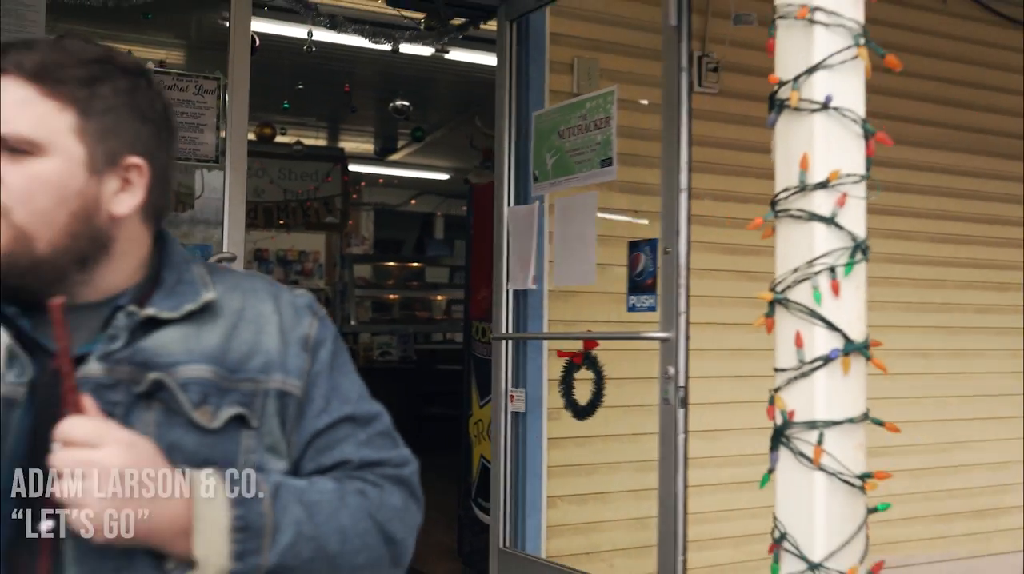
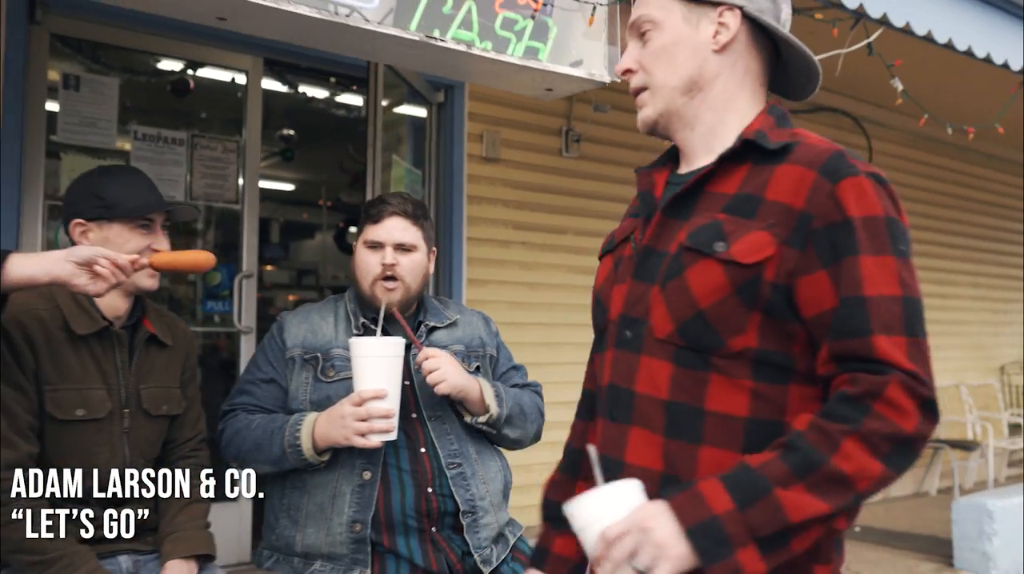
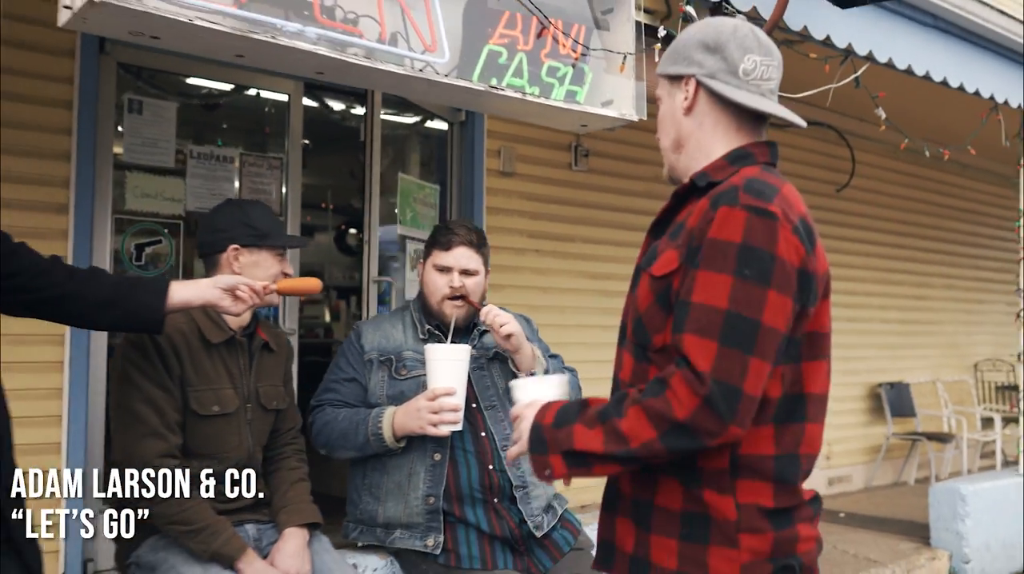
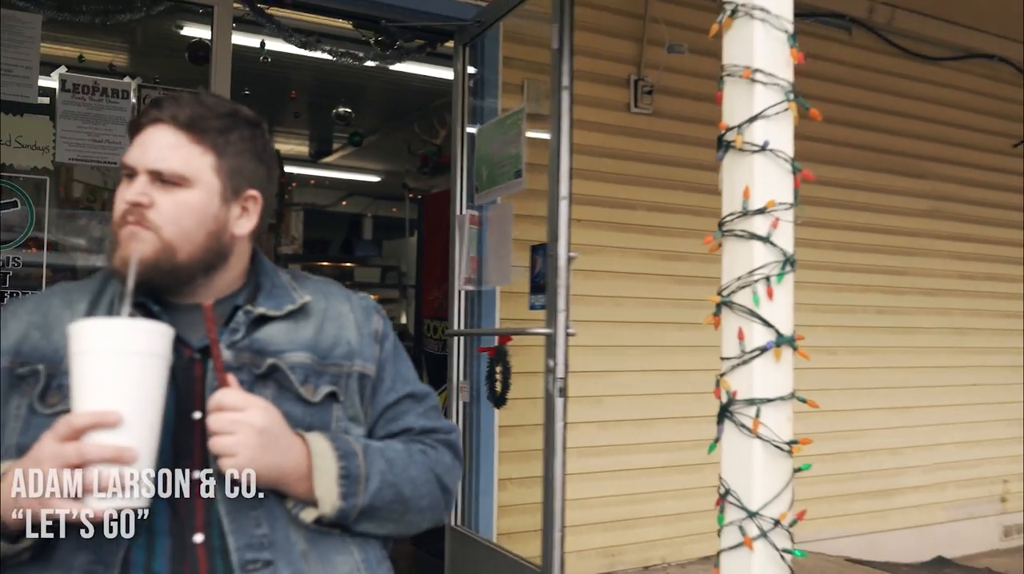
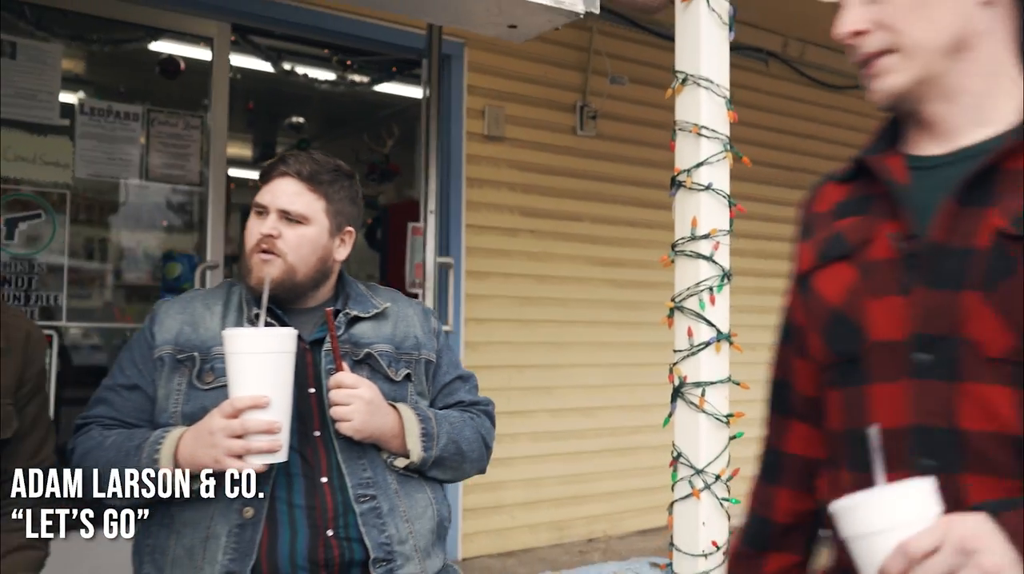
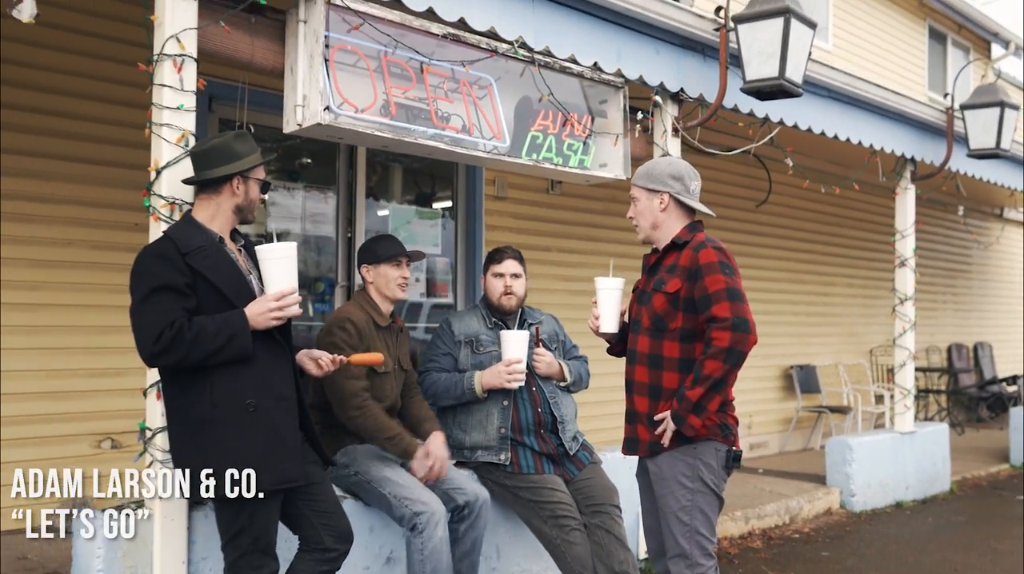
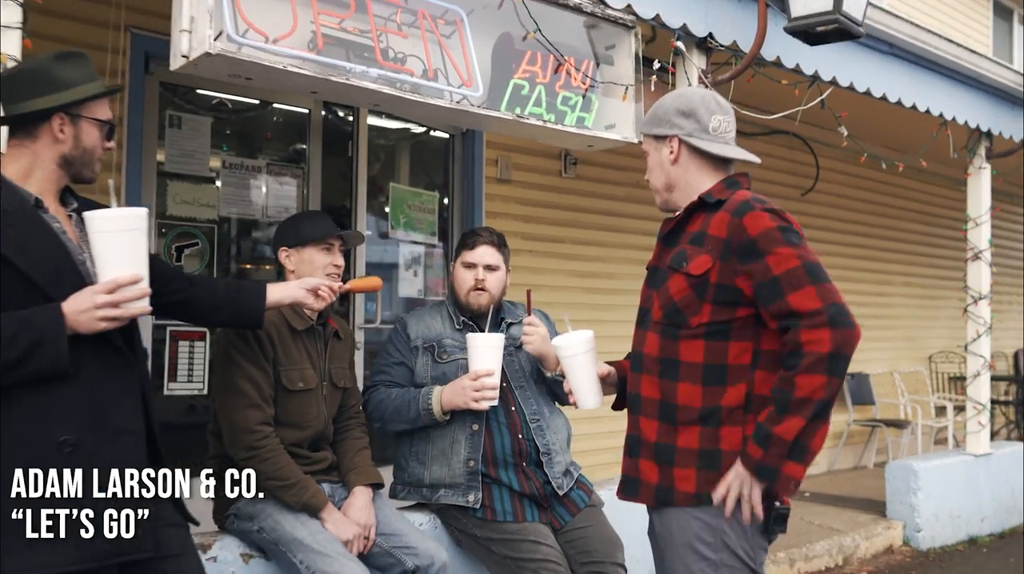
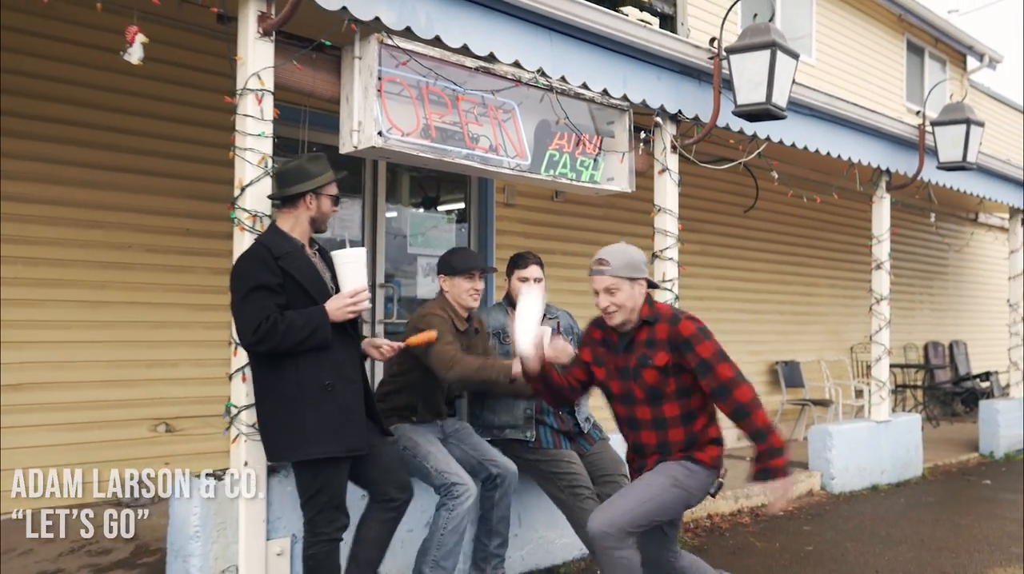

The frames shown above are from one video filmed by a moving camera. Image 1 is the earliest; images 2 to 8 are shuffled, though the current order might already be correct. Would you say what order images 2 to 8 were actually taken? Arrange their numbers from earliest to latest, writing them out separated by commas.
4, 5, 2, 3, 7, 6, 8
